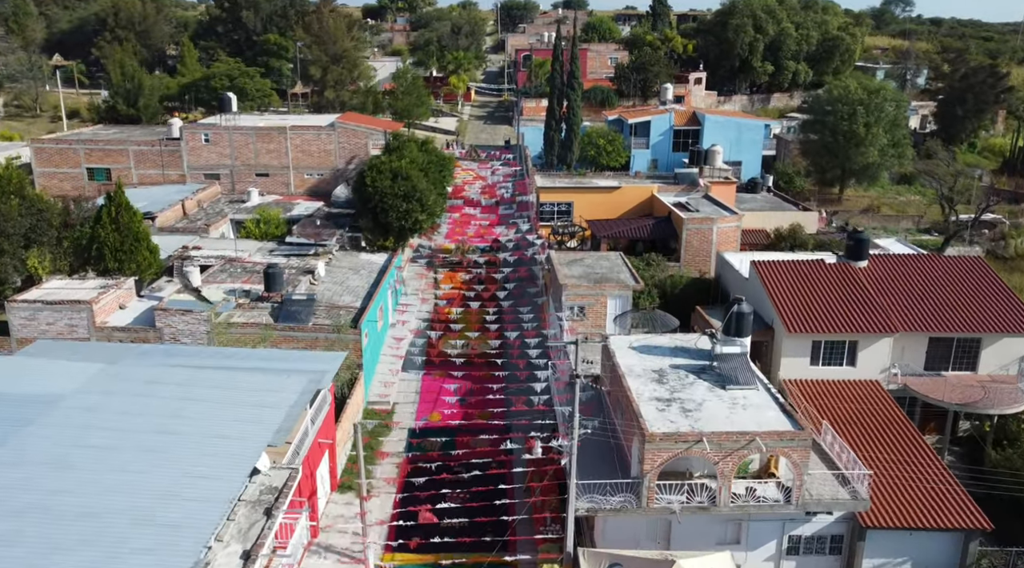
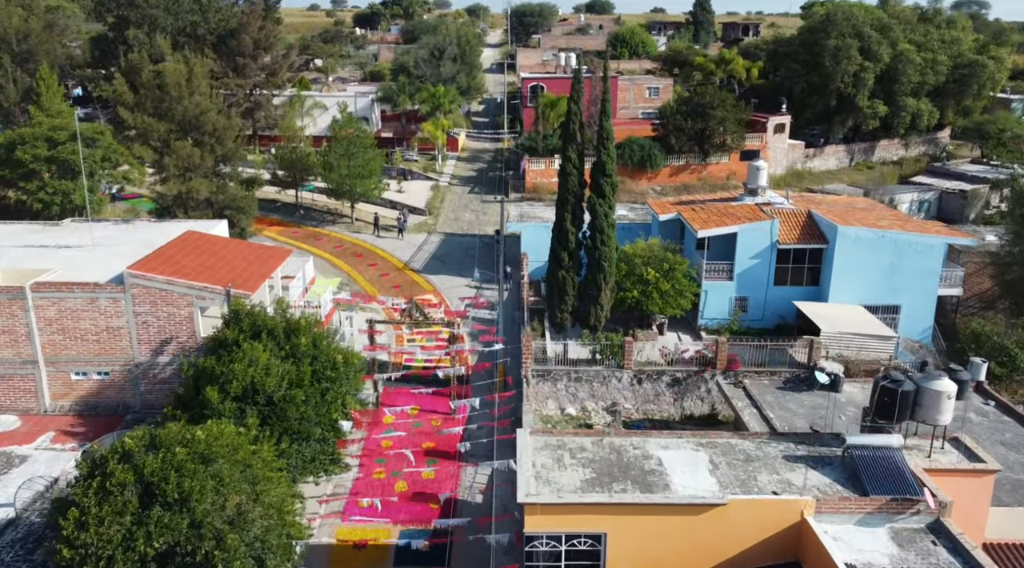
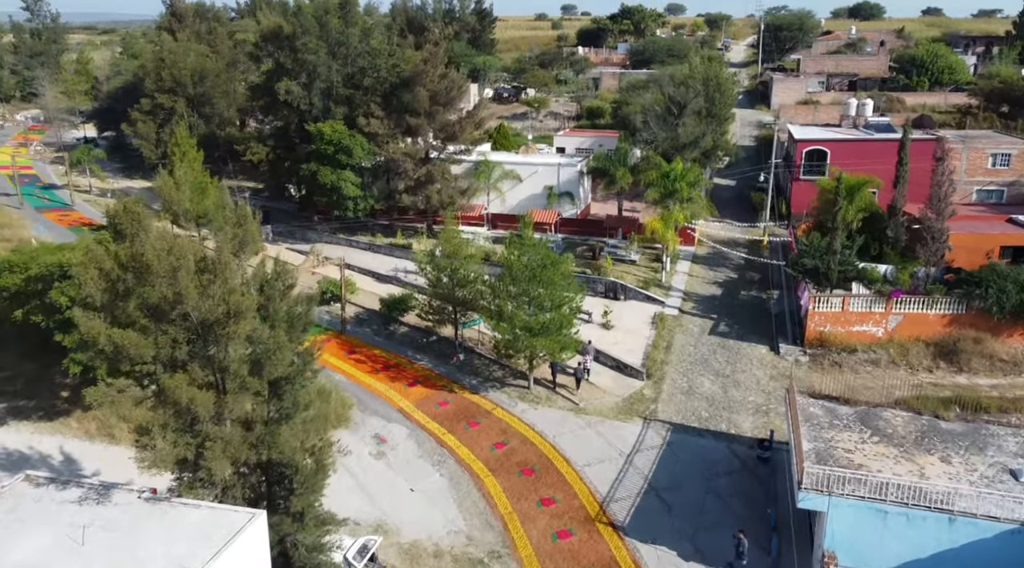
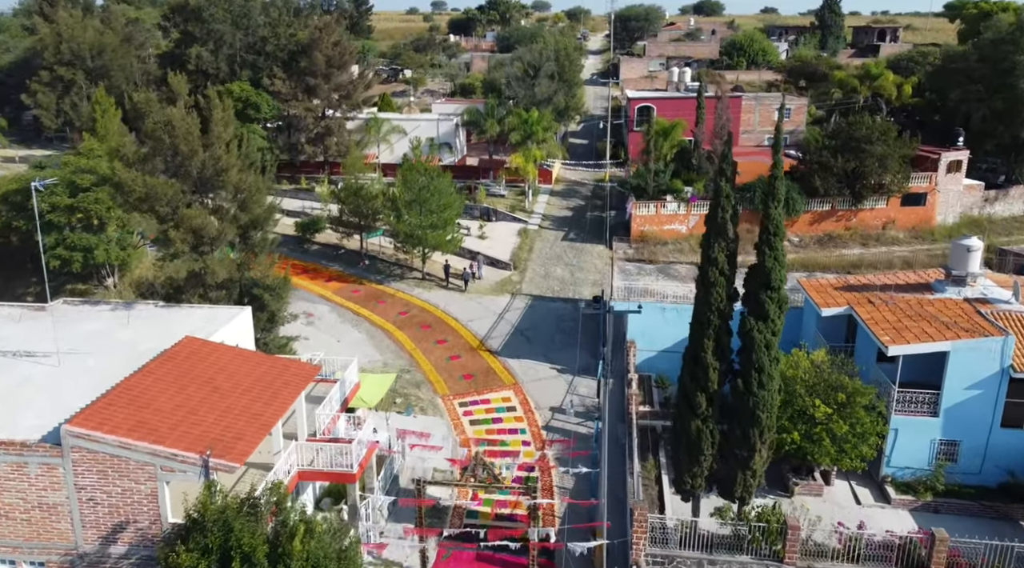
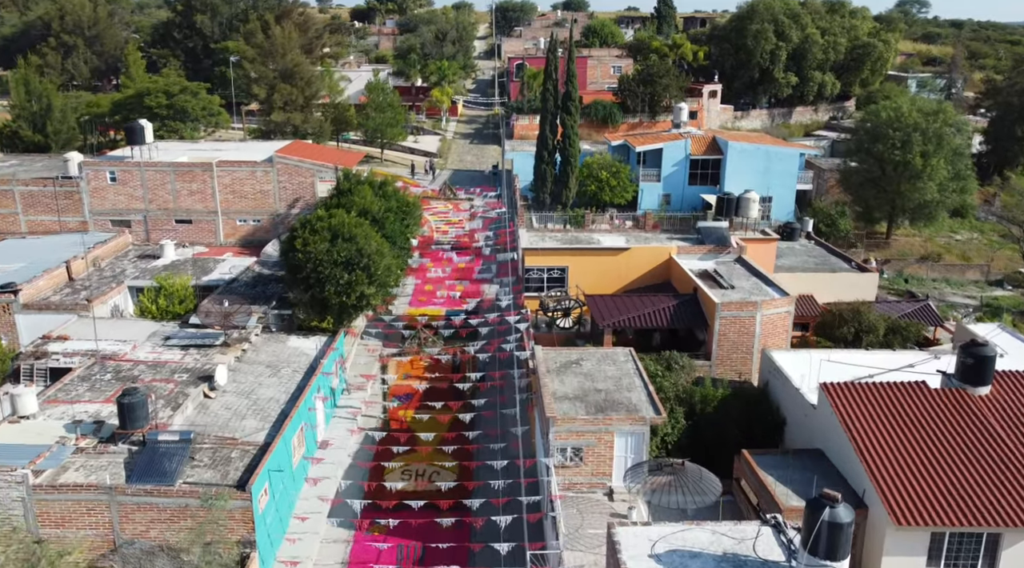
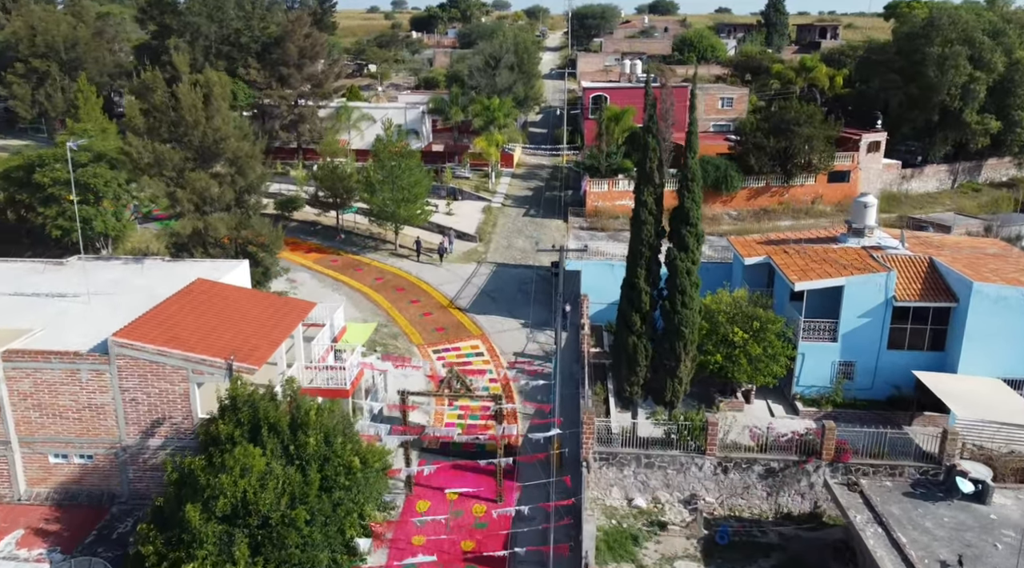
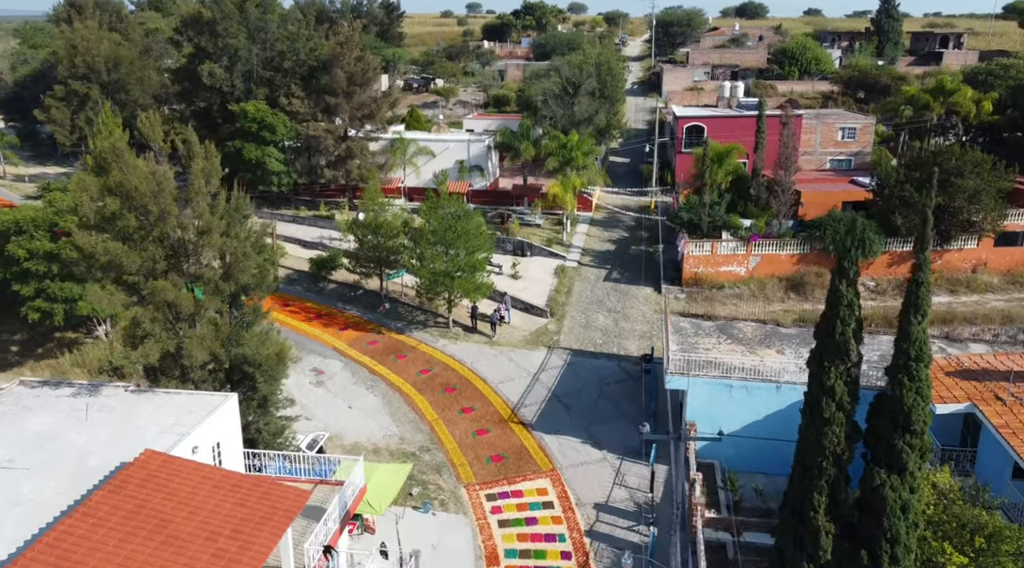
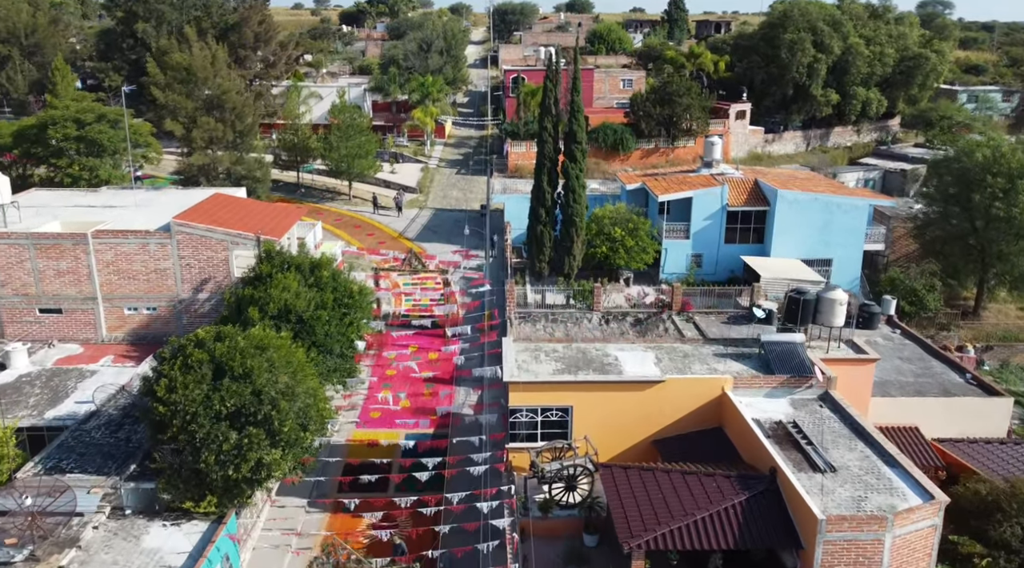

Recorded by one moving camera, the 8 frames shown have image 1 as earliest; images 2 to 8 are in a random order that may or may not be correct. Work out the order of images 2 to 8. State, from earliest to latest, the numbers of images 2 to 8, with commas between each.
5, 8, 2, 6, 4, 7, 3
